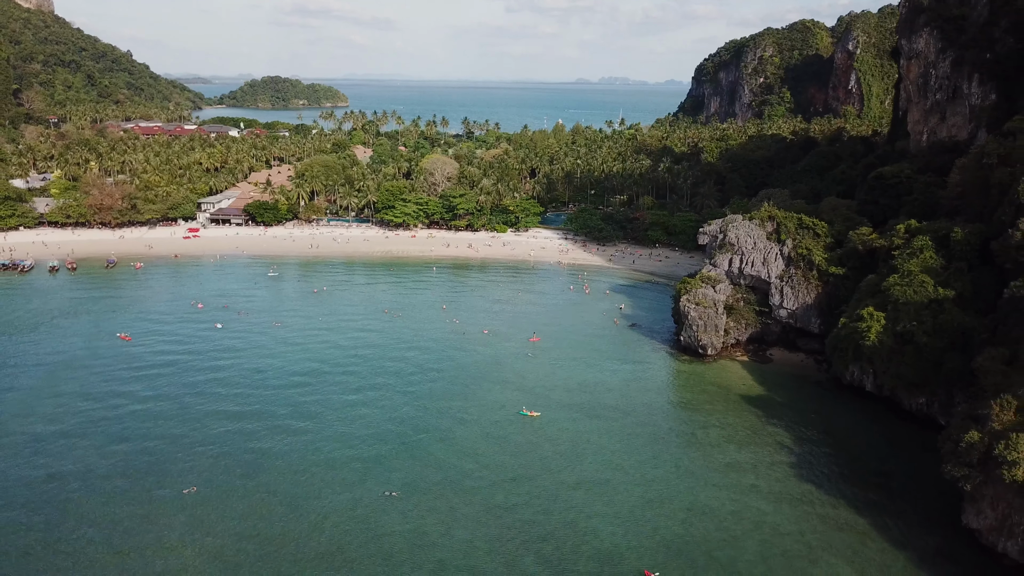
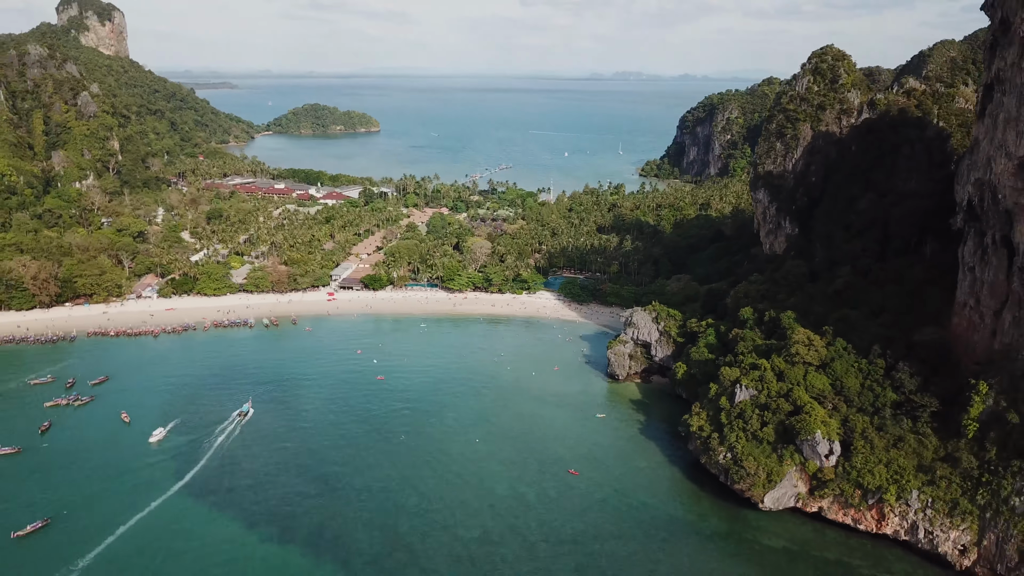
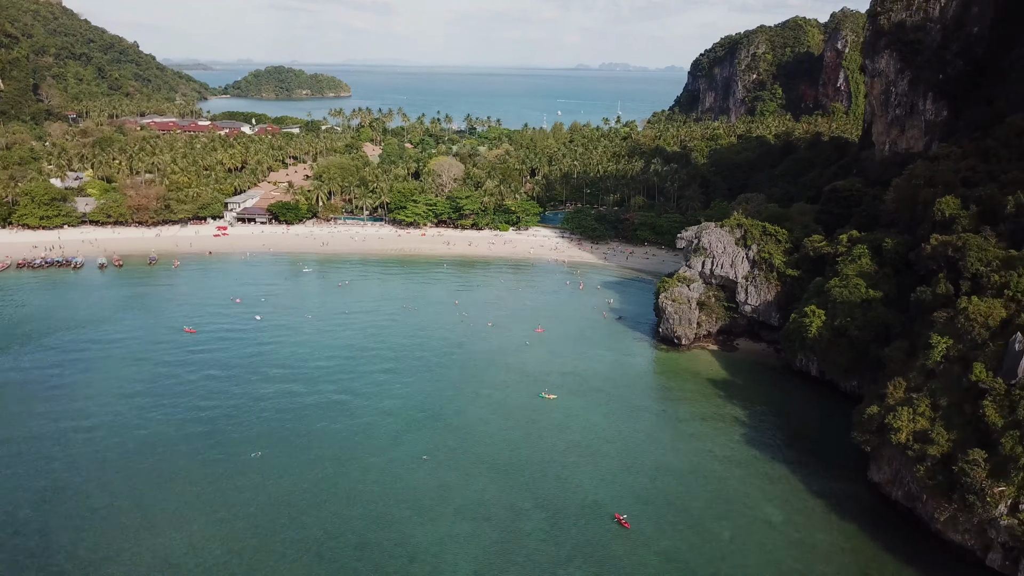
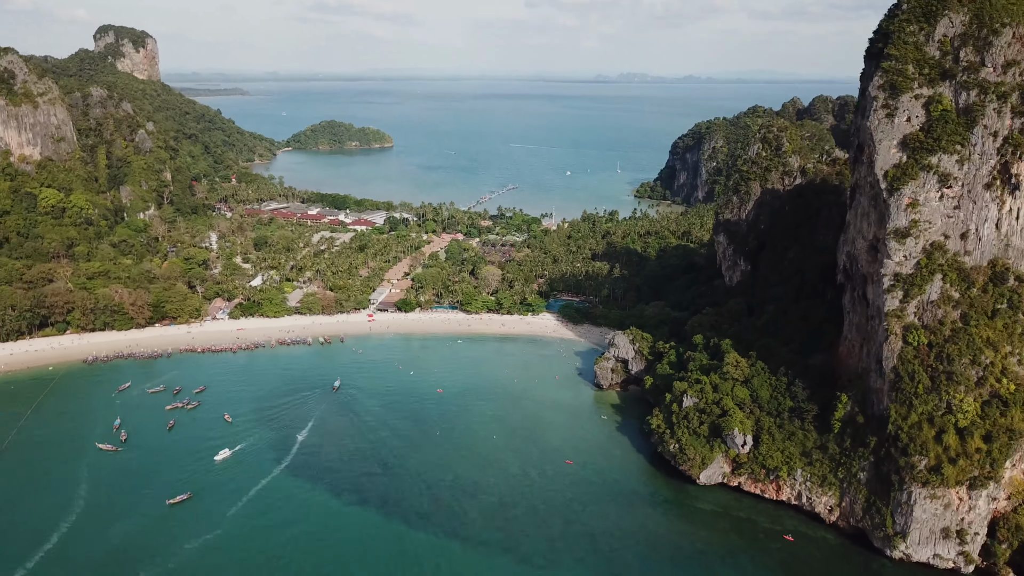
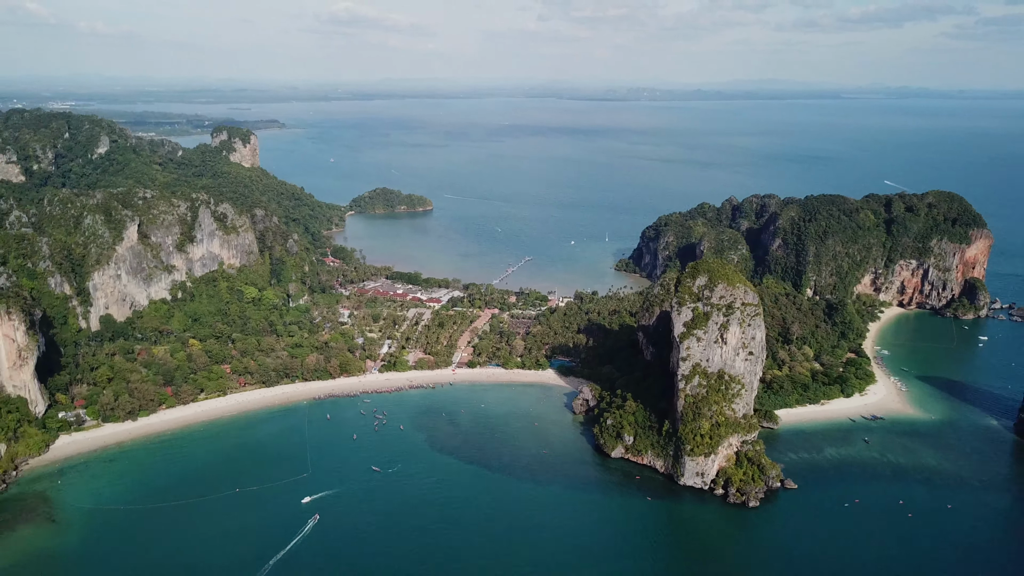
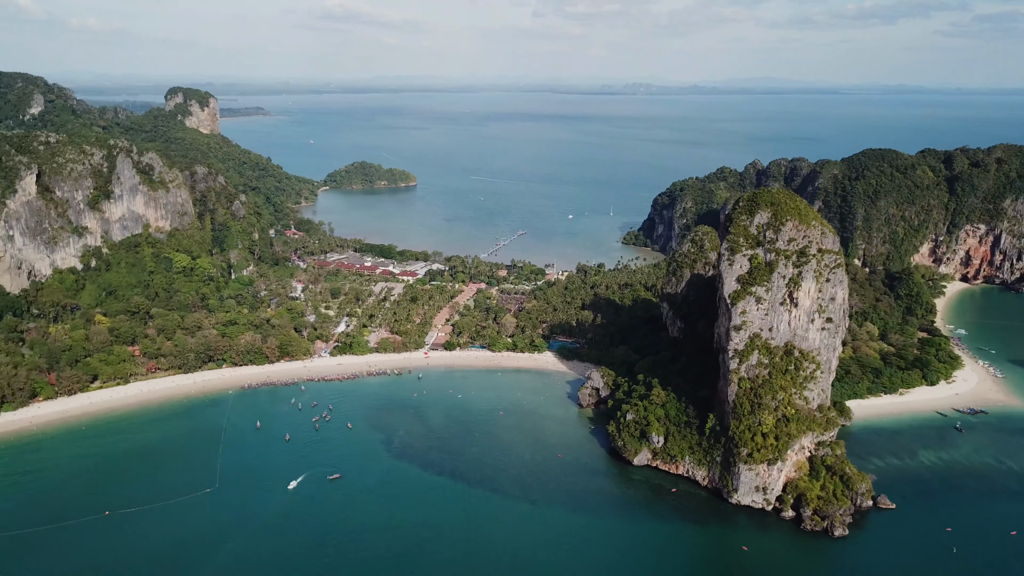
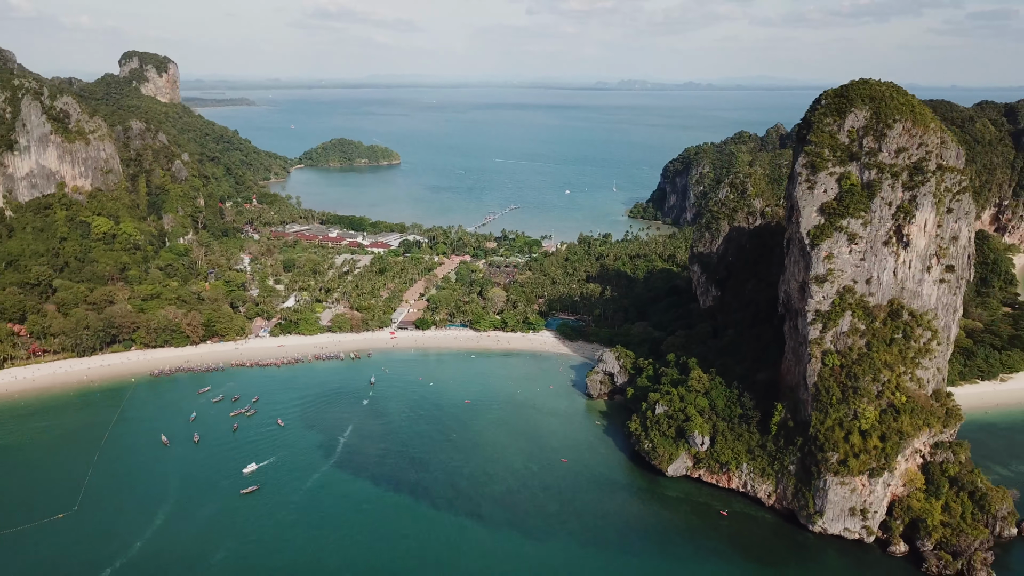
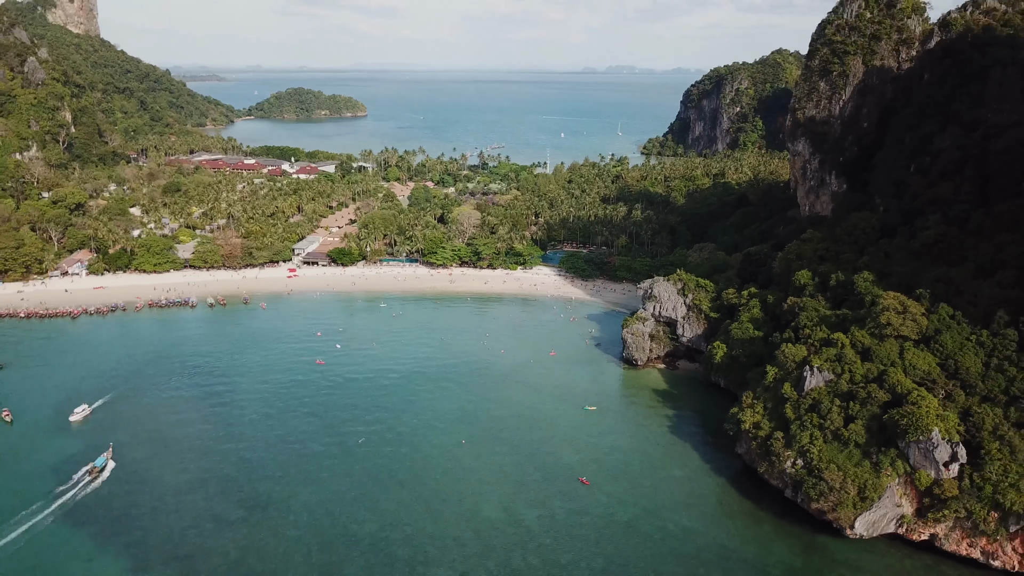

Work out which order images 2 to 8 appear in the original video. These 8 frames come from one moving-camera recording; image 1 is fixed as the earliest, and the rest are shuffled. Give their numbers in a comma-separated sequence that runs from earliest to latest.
3, 8, 2, 4, 7, 6, 5
